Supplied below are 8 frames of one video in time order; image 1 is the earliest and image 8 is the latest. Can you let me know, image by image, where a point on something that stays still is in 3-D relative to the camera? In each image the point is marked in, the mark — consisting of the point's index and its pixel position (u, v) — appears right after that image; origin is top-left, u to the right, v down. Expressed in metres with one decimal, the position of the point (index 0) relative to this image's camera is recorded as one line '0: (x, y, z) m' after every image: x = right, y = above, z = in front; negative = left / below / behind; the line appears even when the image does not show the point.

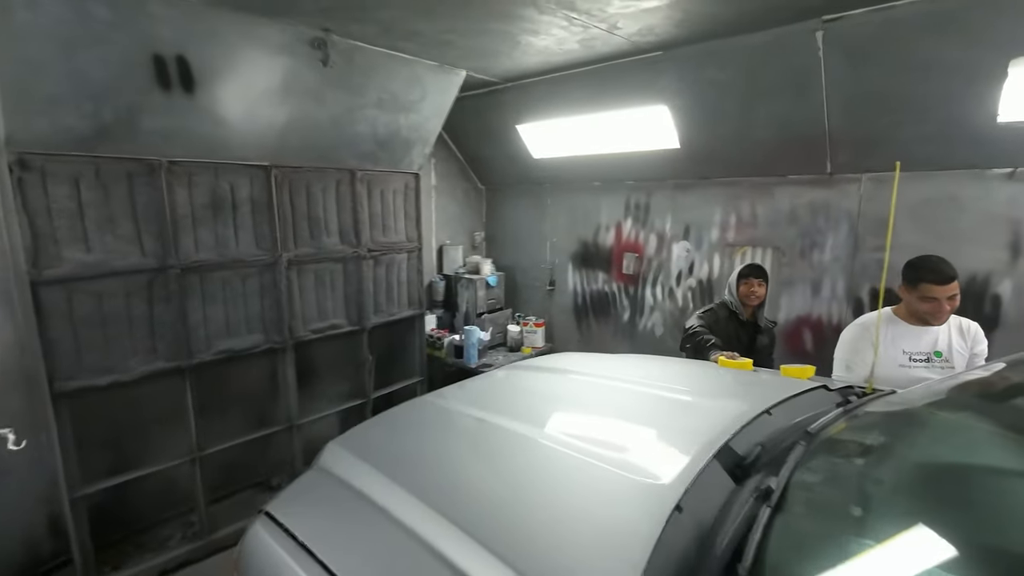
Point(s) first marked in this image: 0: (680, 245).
0: (+1.1, +0.3, +4.1) m
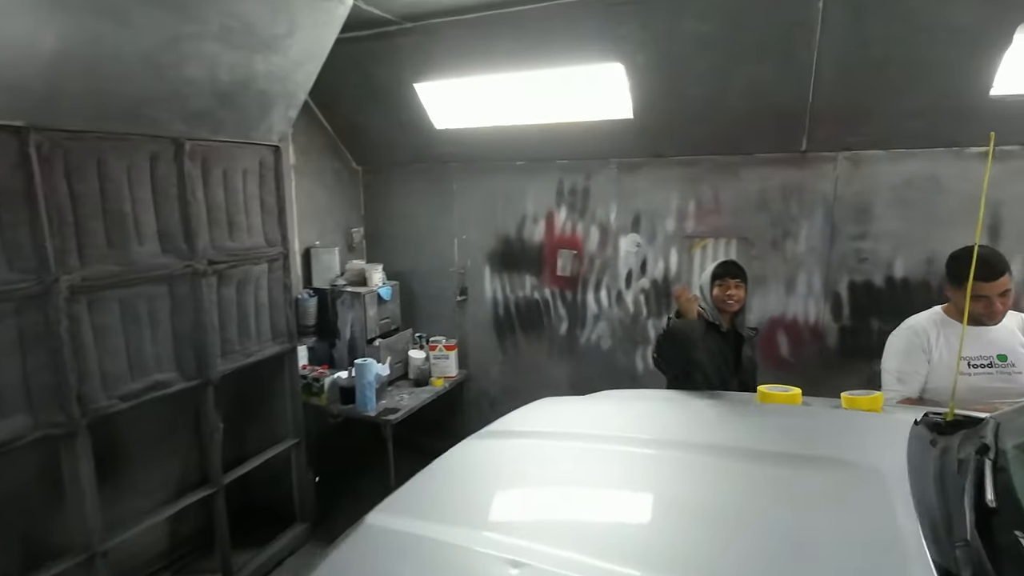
0: (+0.6, +0.3, +3.4) m
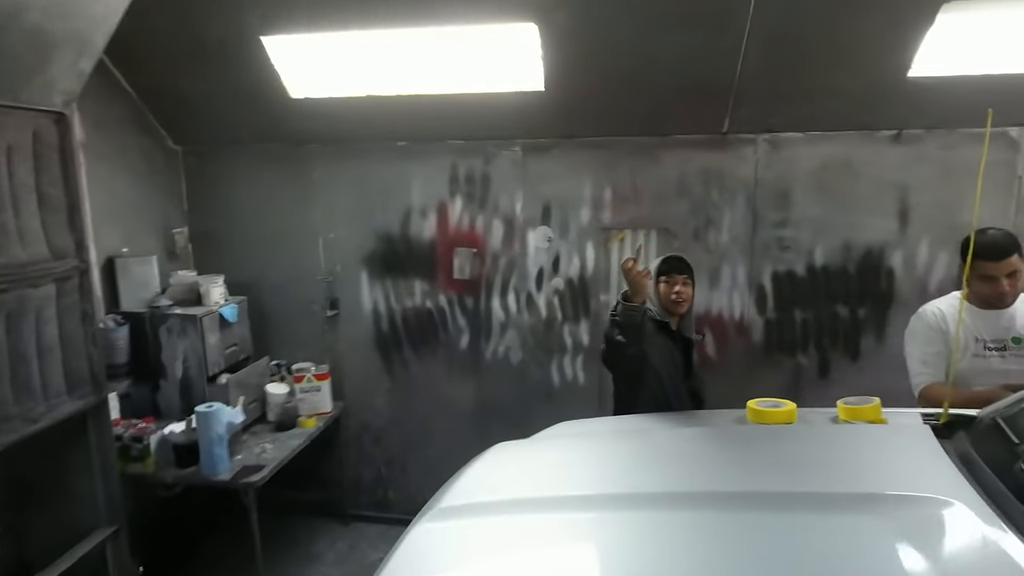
0: (+0.1, +0.3, +2.9) m
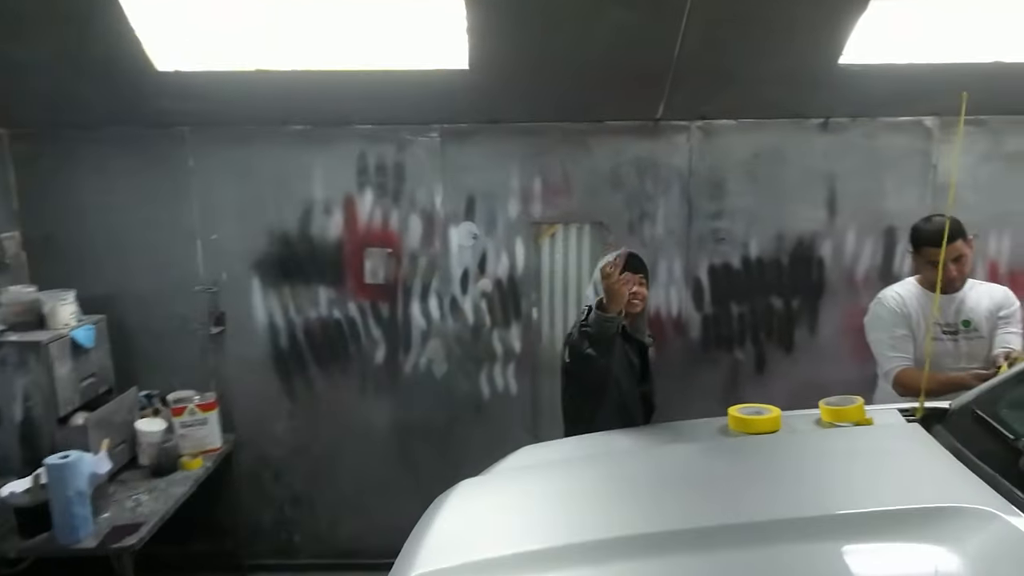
0: (-0.2, +0.3, +2.6) m
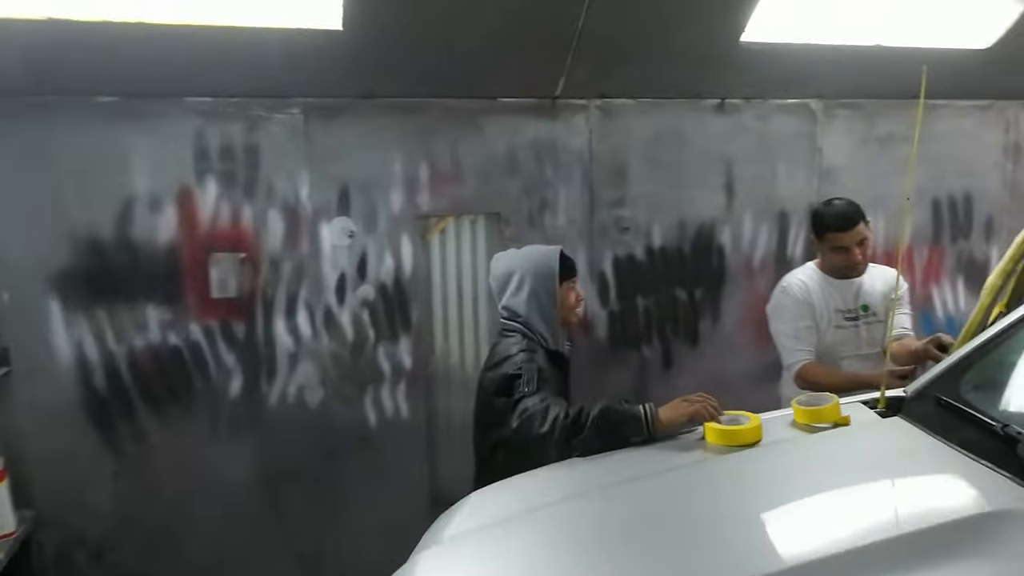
0: (-0.6, +0.2, +2.2) m
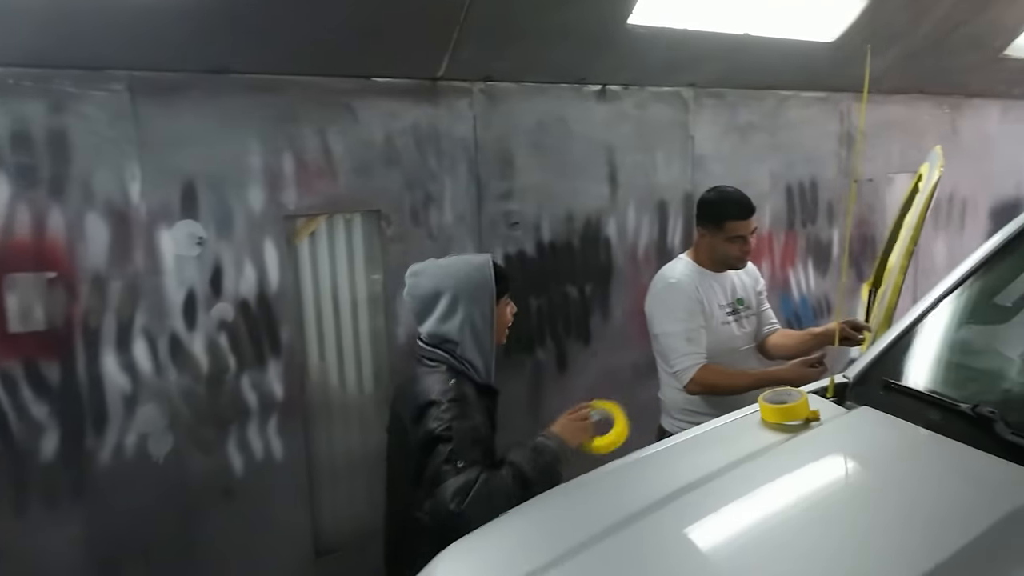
0: (-0.9, +0.2, +1.8) m
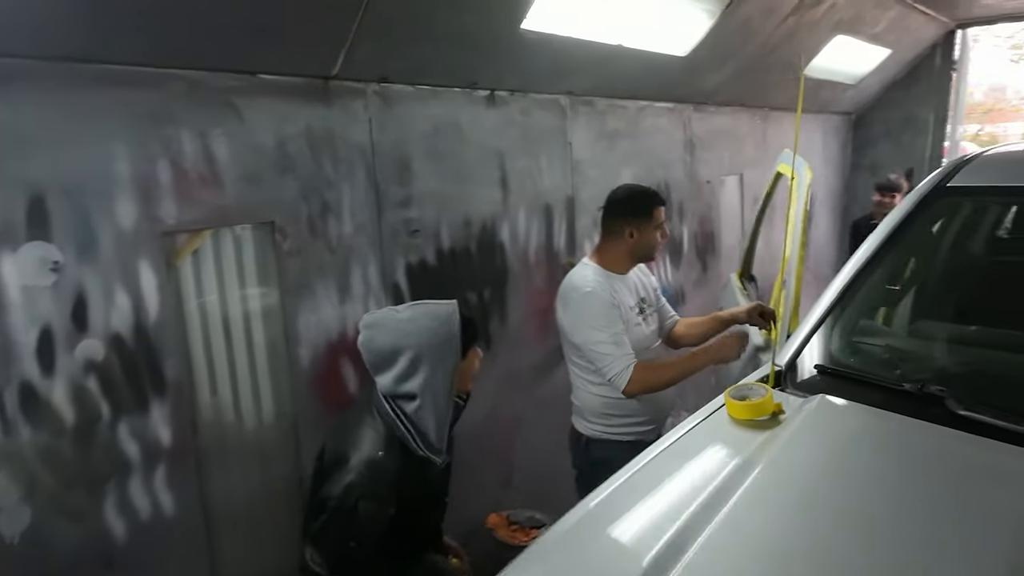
0: (-1.1, +0.1, +1.4) m
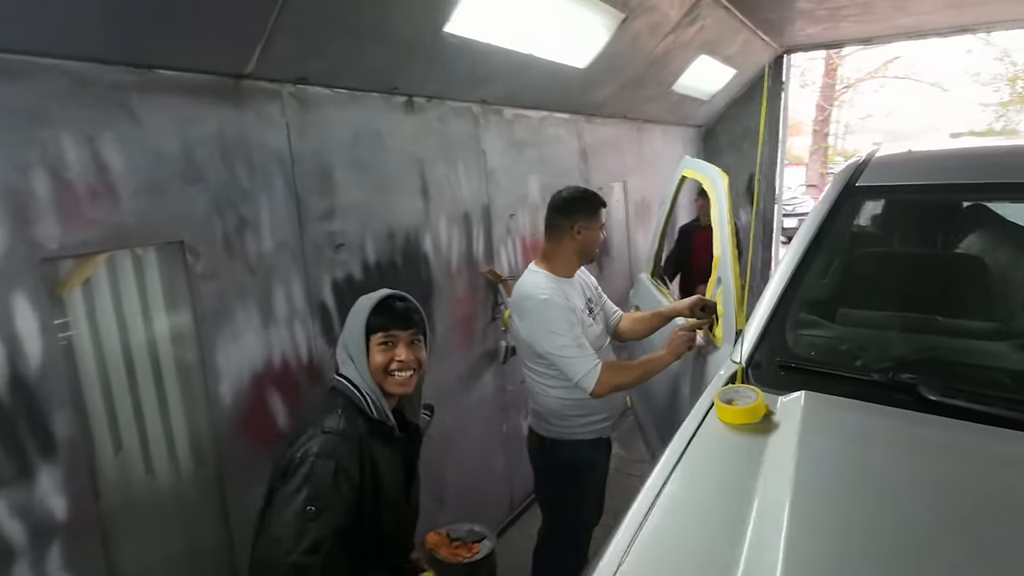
0: (-1.1, 0.0, +1.1) m
